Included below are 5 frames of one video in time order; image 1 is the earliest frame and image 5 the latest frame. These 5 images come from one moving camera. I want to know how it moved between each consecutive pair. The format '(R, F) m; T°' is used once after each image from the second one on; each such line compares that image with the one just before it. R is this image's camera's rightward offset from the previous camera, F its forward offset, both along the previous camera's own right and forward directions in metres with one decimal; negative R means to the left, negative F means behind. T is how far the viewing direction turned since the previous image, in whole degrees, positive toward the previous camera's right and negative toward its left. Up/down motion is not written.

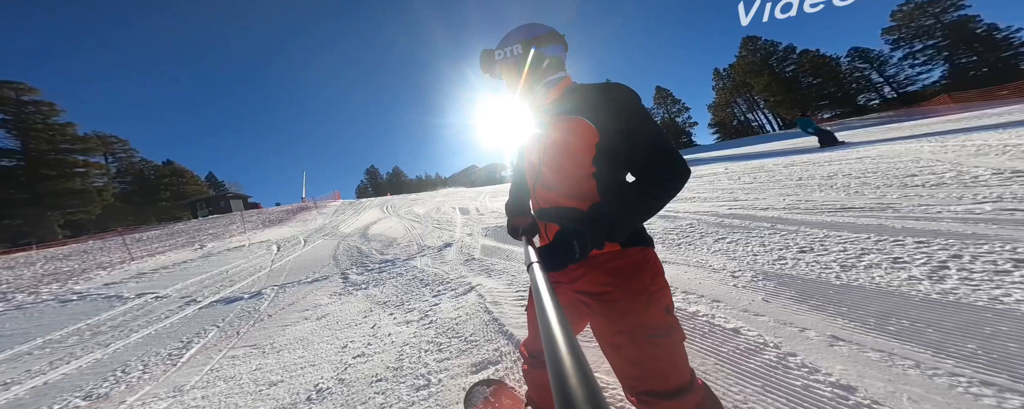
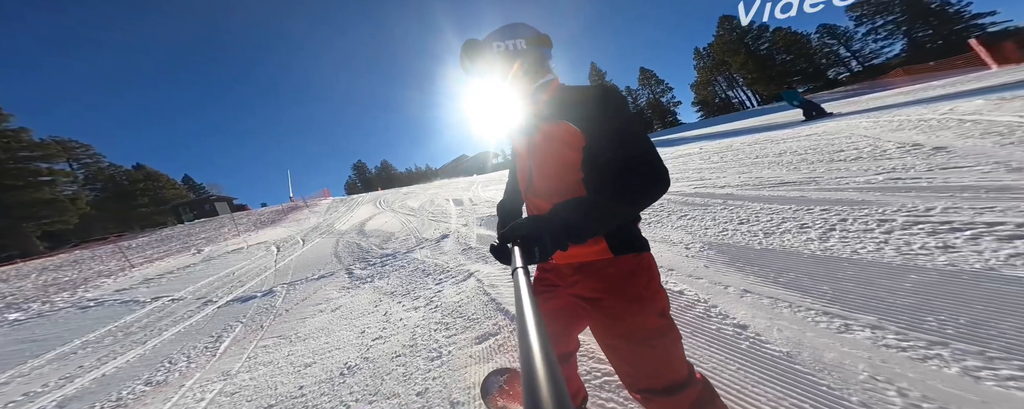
(0.0, -0.4) m; +1°
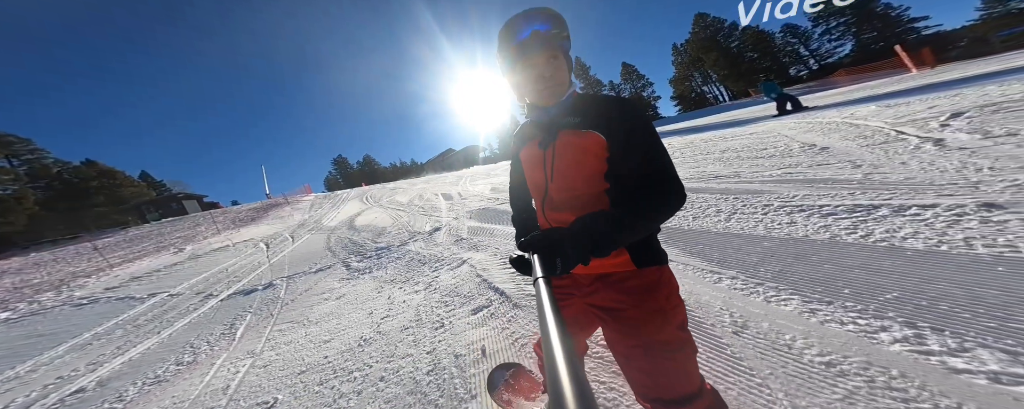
(0.0, -0.5) m; +3°
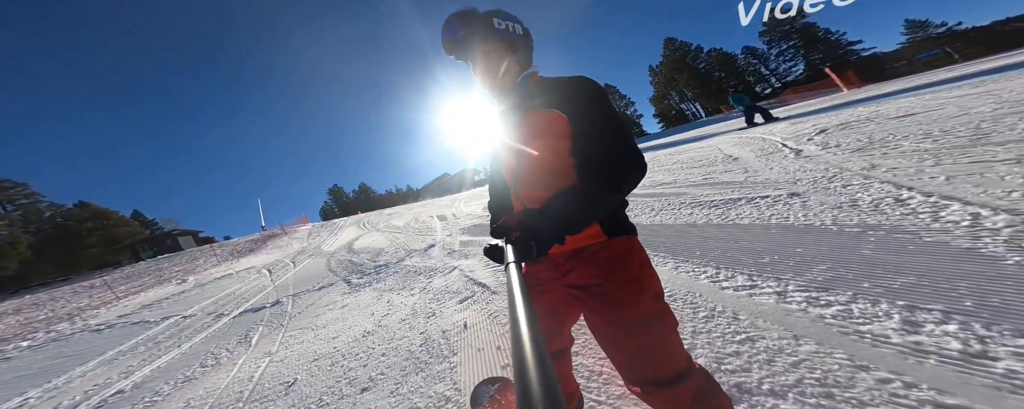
(+0.3, -0.6) m; 0°
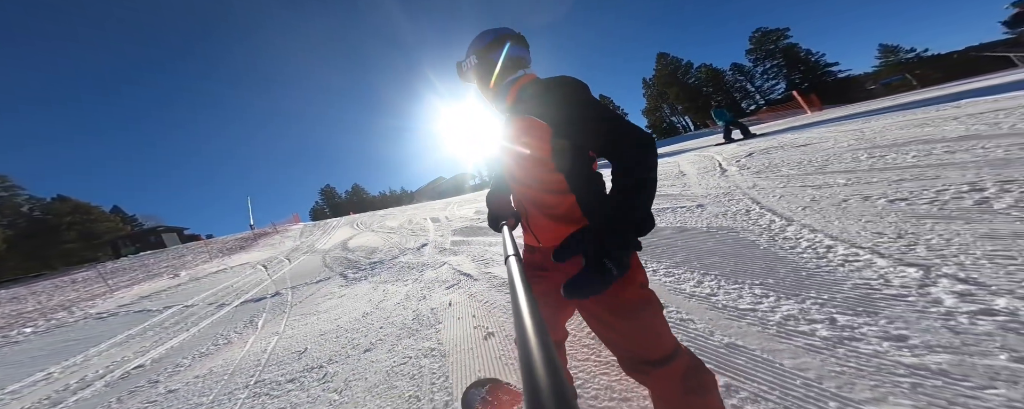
(+0.2, -0.6) m; +1°
